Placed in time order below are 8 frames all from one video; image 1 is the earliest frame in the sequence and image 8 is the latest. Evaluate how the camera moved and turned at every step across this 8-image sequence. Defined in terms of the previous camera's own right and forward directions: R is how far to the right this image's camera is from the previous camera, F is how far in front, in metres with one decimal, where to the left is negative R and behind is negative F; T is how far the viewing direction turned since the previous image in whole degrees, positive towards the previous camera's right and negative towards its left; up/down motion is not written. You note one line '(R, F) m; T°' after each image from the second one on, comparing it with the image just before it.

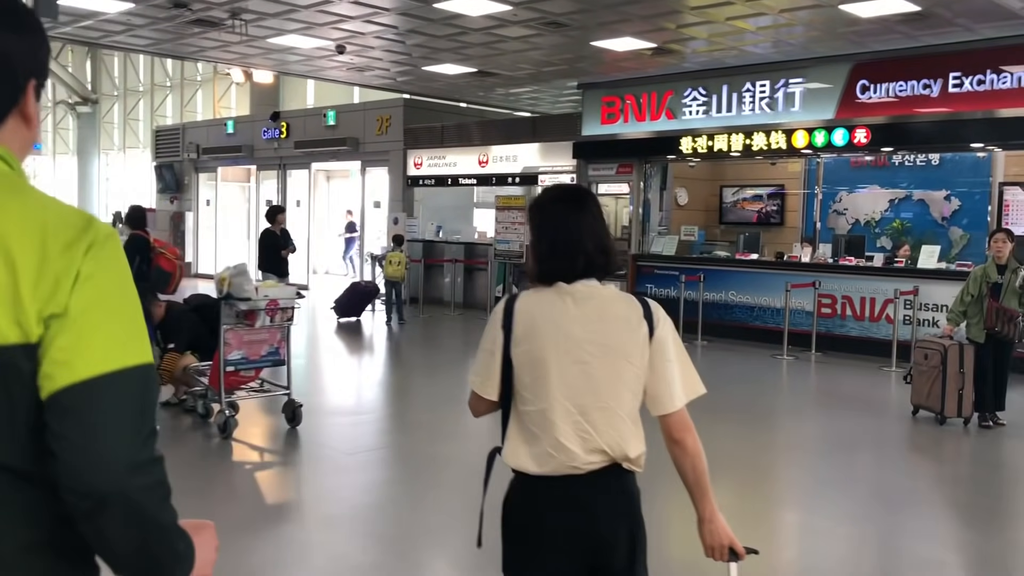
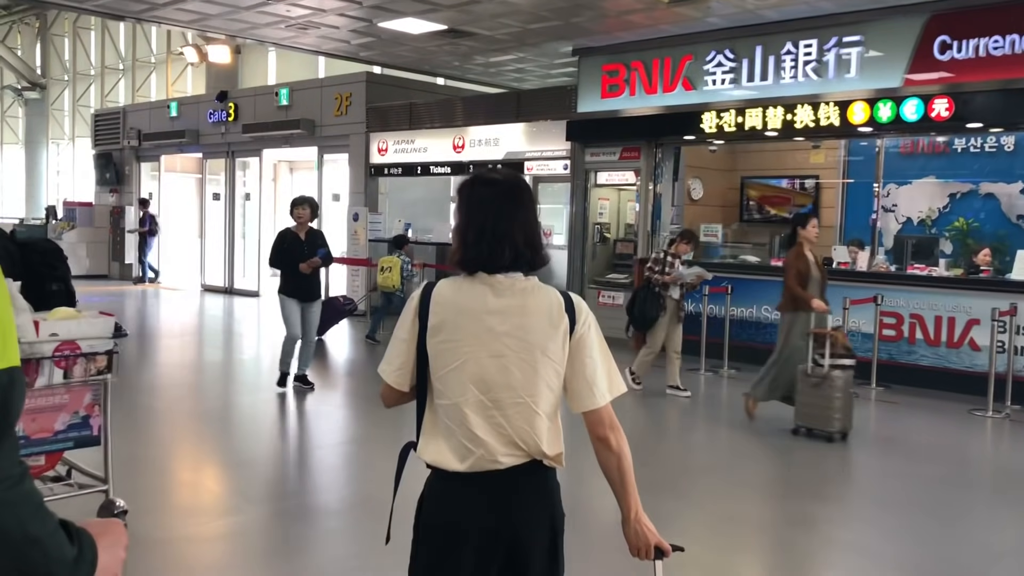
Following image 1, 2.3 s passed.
(+0.1, +2.0) m; +1°
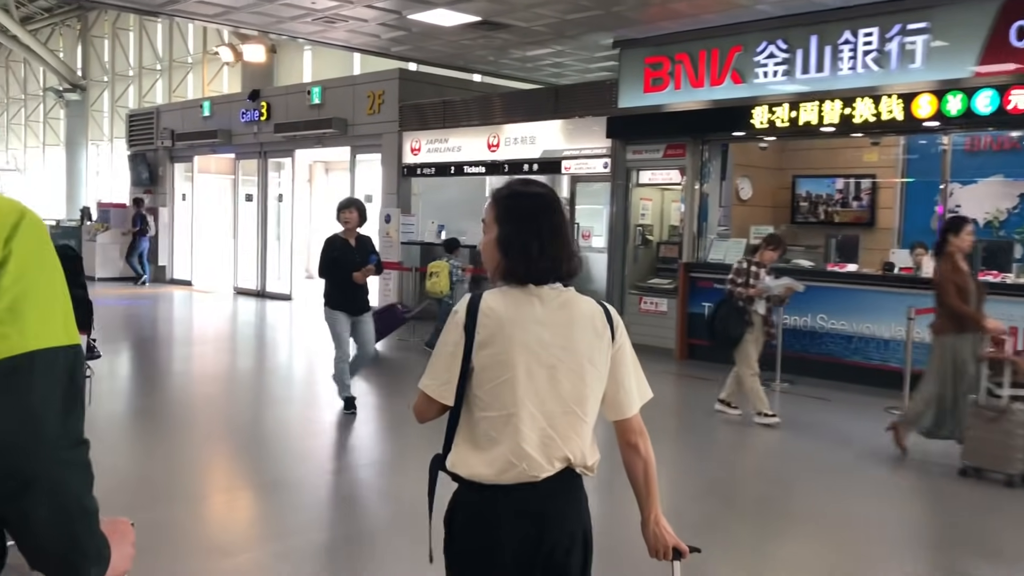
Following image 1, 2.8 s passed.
(0.0, +0.4) m; -2°
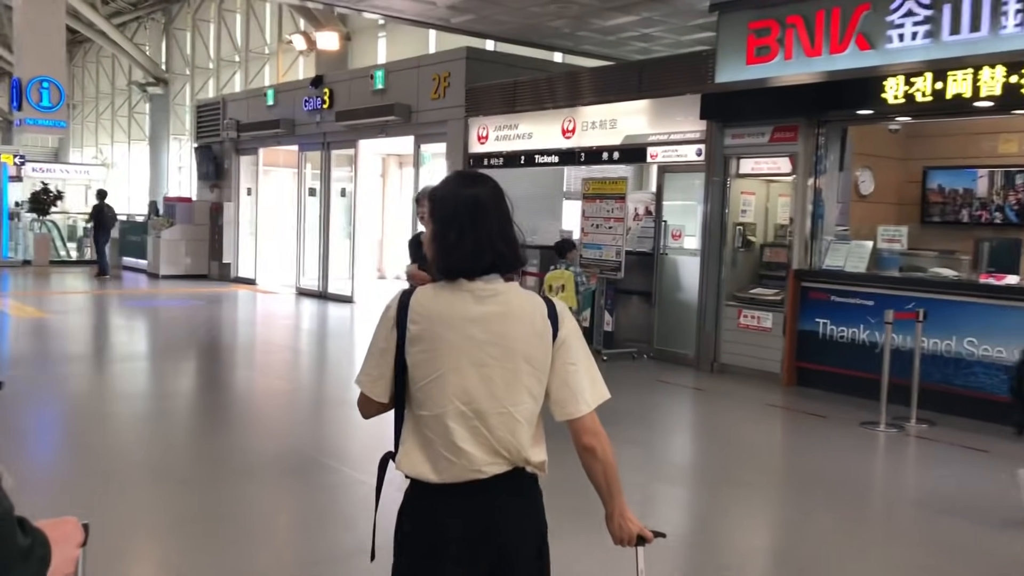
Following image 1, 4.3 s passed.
(+0.1, +1.2) m; -6°
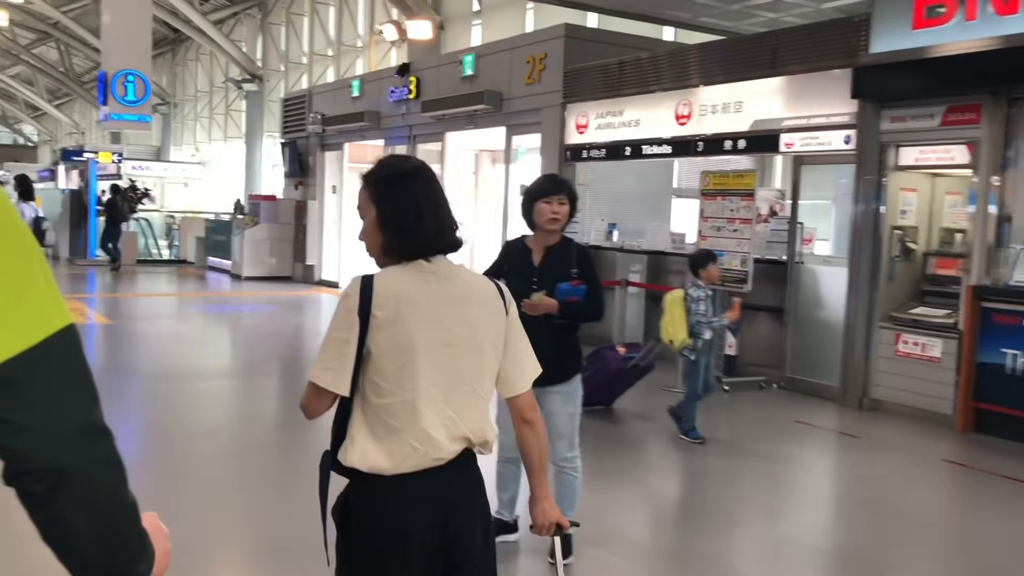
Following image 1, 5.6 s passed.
(0.0, +1.1) m; -6°
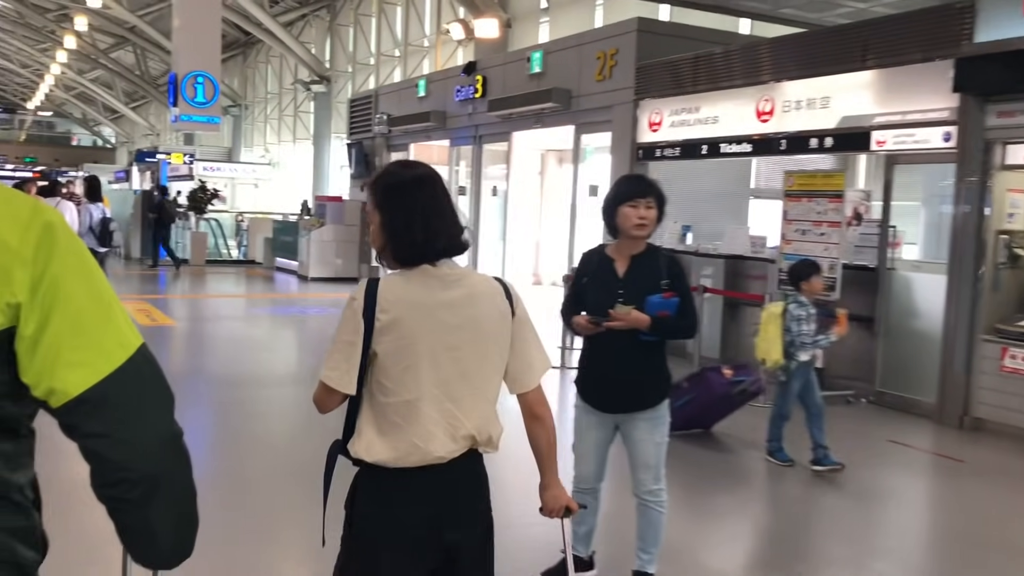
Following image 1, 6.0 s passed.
(0.0, +0.3) m; -4°
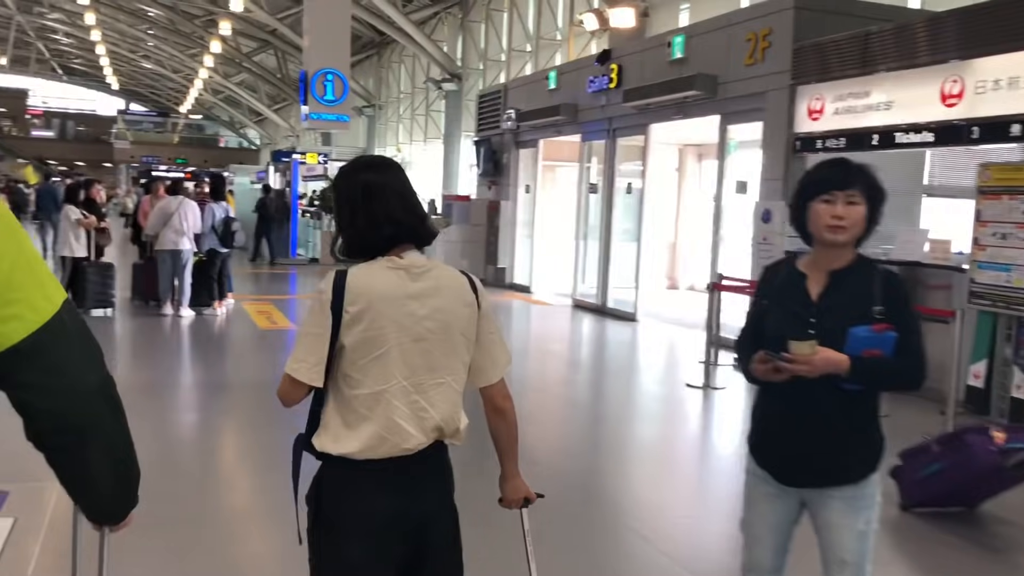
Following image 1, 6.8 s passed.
(0.0, +0.7) m; -8°
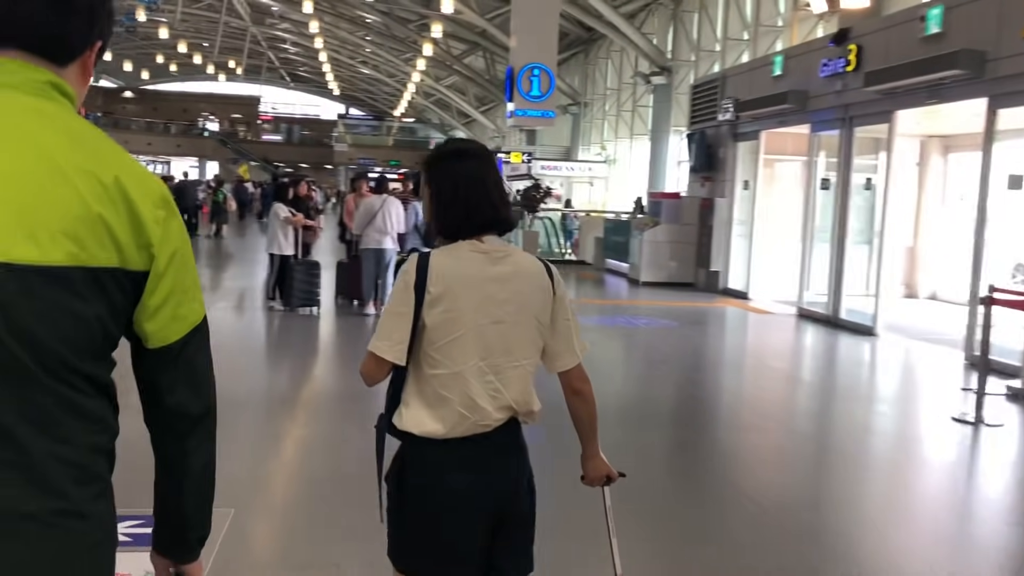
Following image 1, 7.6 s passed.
(-0.1, +0.6) m; -12°
